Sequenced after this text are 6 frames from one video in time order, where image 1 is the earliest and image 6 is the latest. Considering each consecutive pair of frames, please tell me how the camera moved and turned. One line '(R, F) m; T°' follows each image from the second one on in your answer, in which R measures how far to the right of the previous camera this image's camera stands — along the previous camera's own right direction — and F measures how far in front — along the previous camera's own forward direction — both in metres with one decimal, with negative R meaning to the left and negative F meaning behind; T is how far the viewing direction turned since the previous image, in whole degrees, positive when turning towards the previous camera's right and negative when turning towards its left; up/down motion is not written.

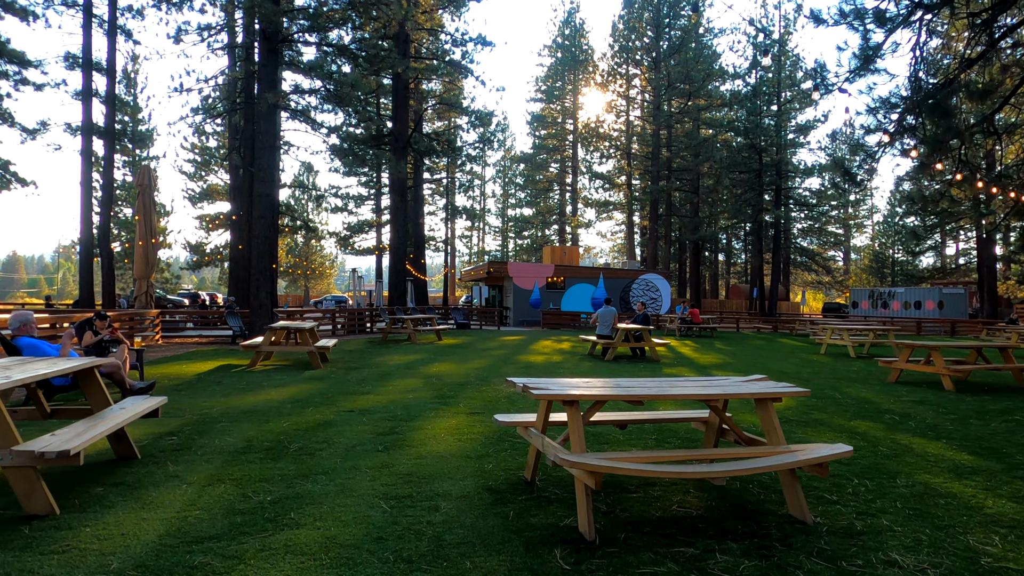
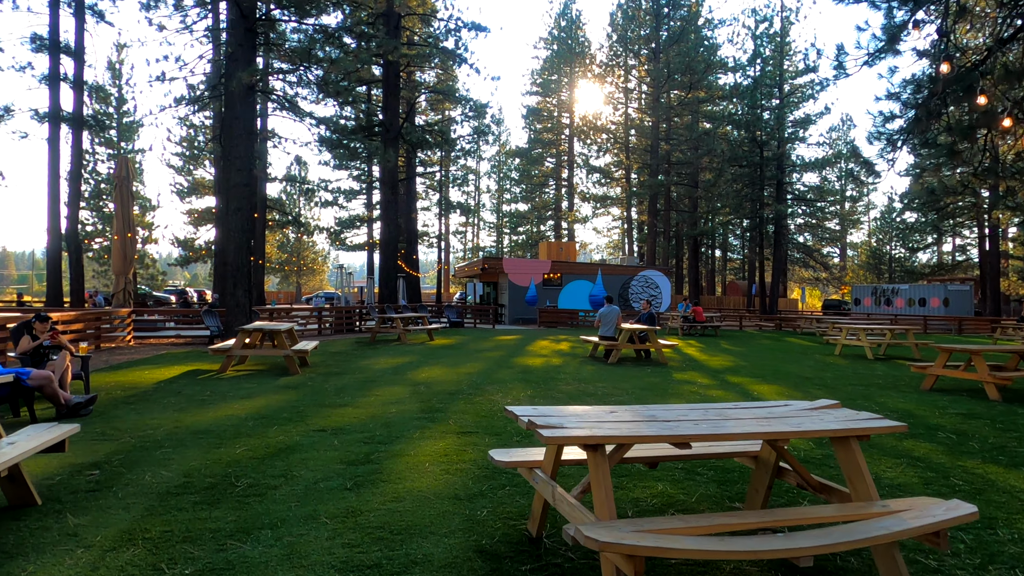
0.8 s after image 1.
(0.0, +0.8) m; 0°
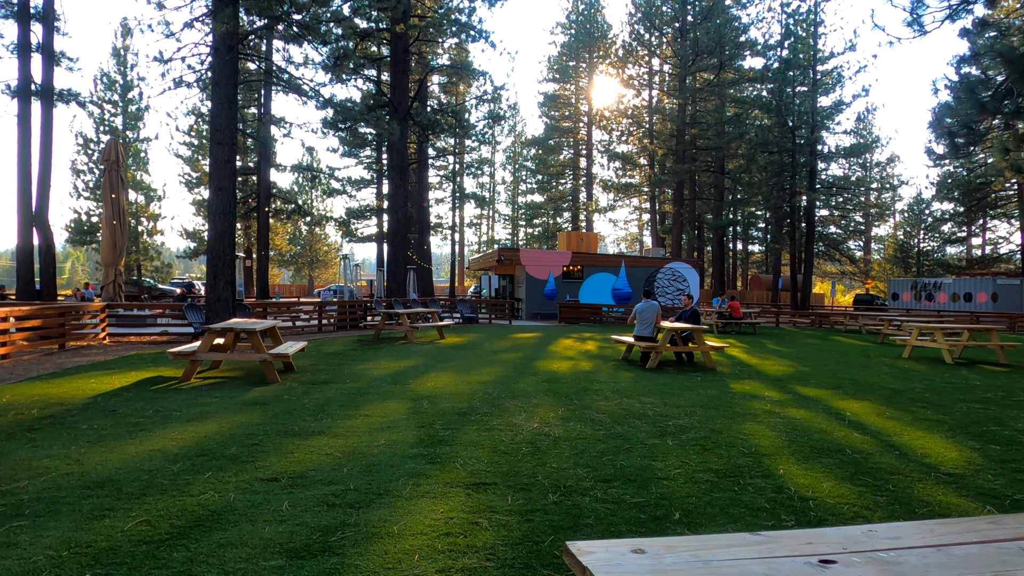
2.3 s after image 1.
(-0.1, +1.6) m; -1°
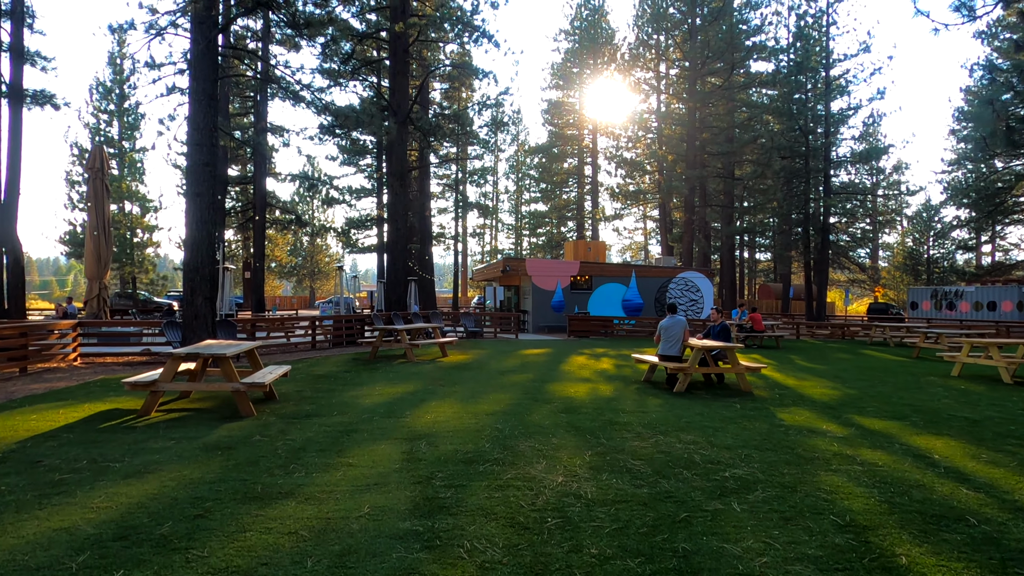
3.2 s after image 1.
(-0.1, +1.0) m; 0°
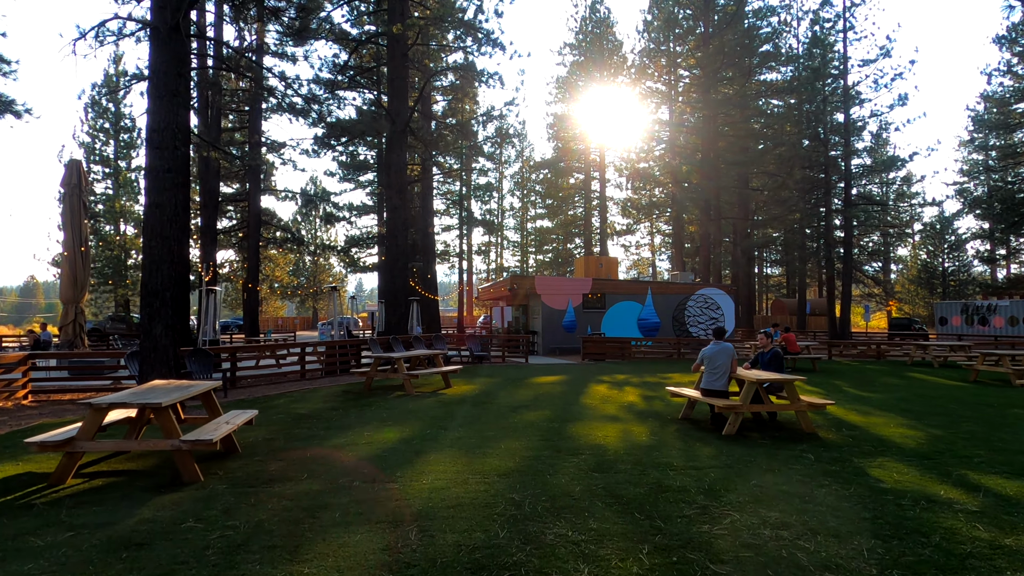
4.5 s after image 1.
(-0.1, +1.4) m; 0°
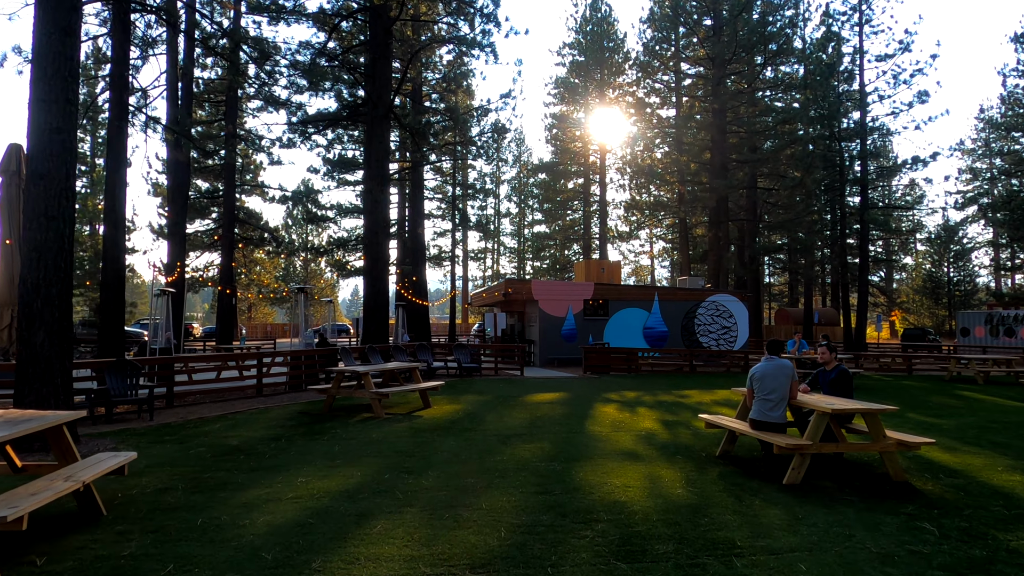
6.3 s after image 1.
(+0.1, +1.8) m; 0°
